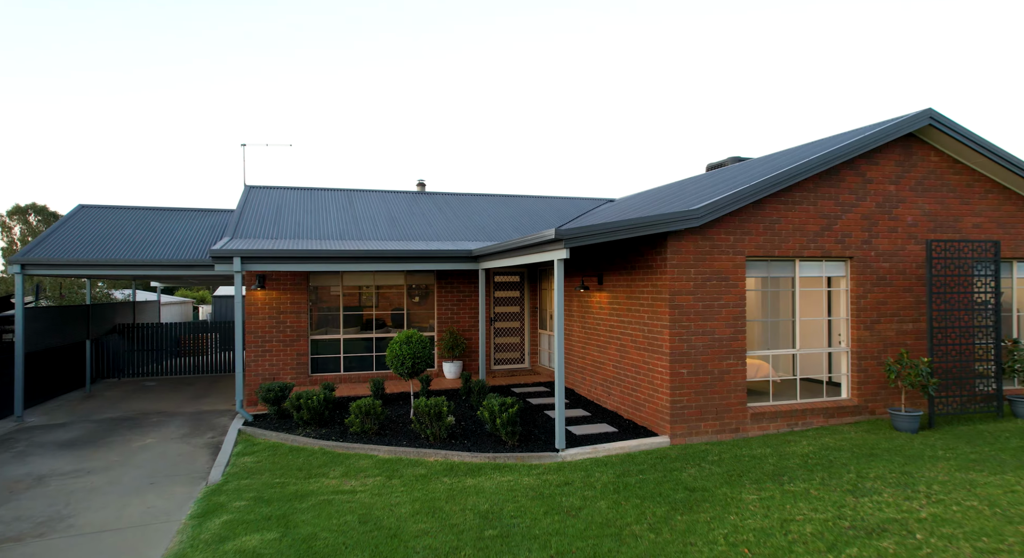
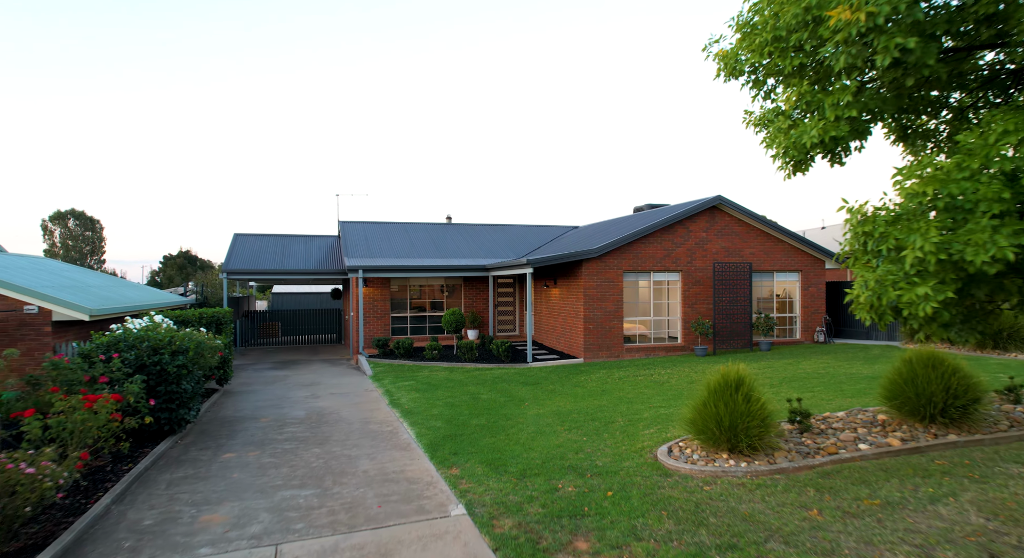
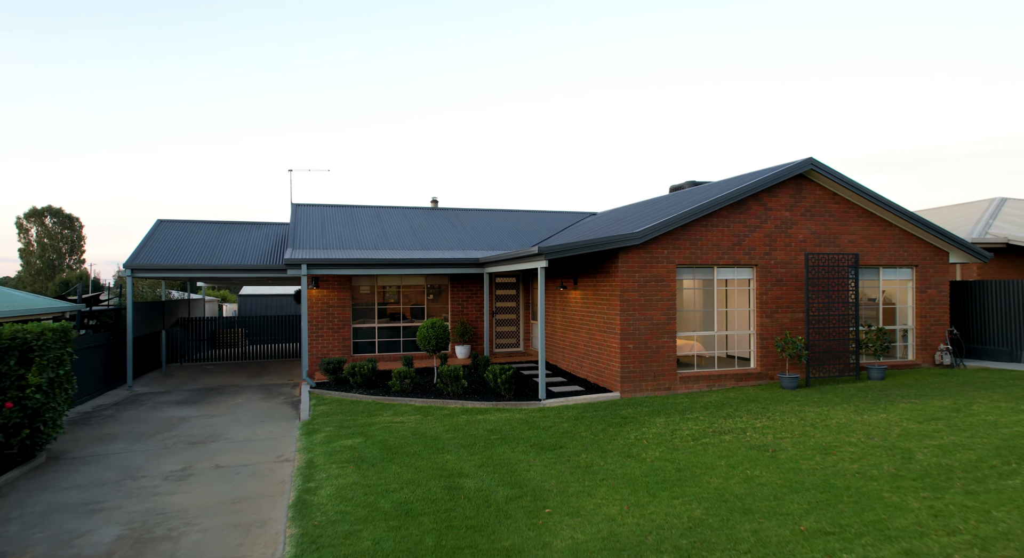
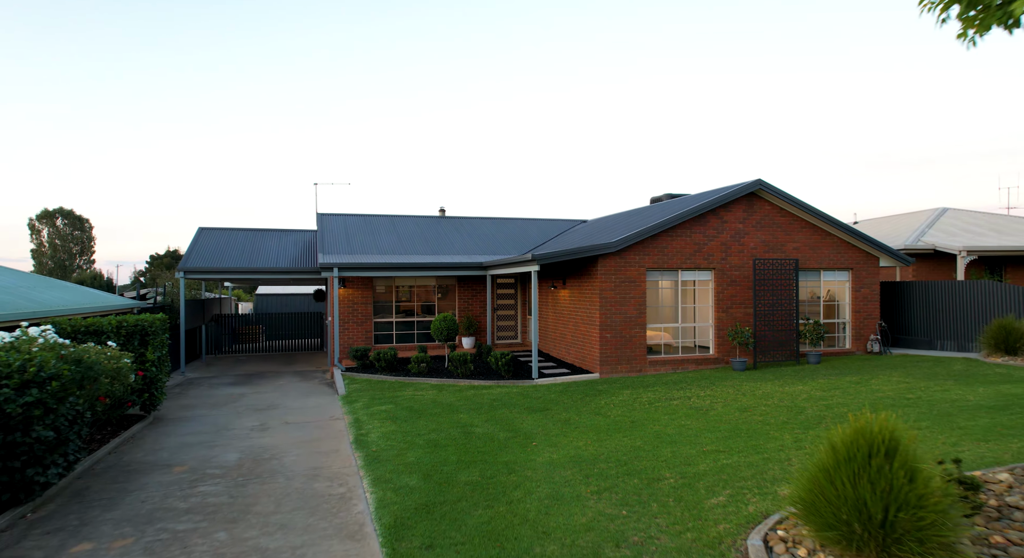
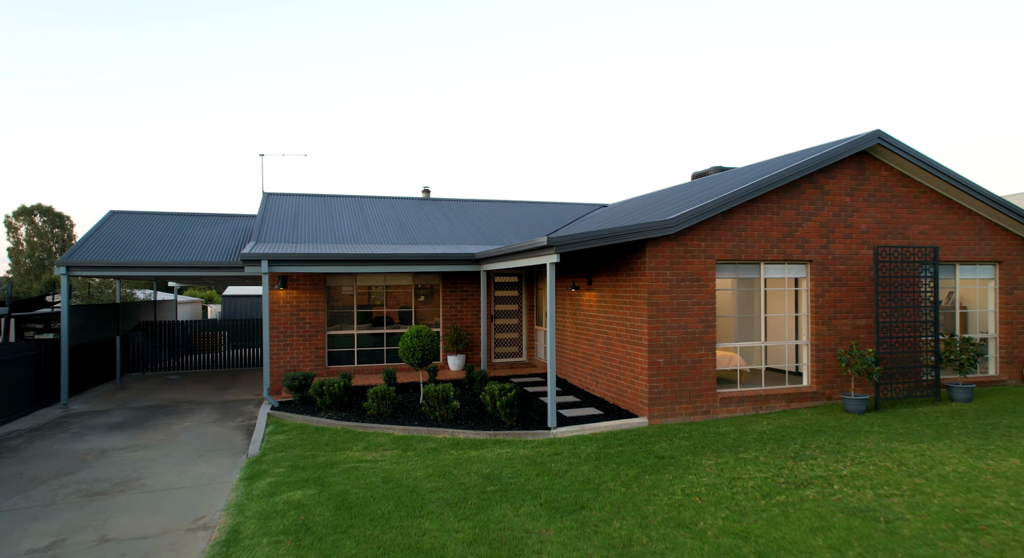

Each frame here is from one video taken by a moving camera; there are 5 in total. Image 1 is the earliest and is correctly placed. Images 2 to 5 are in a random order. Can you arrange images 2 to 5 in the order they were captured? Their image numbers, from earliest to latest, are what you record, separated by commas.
5, 3, 4, 2
